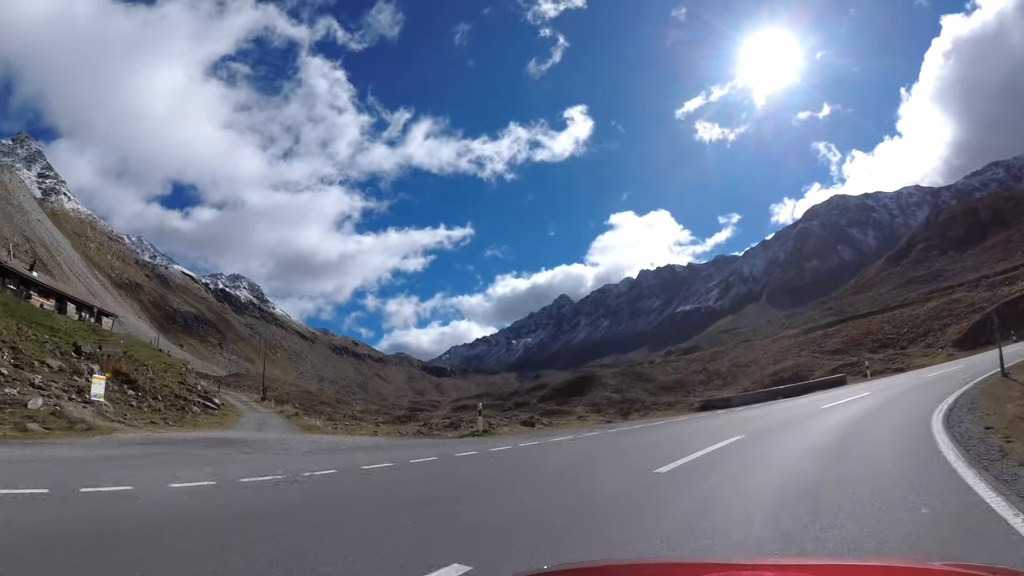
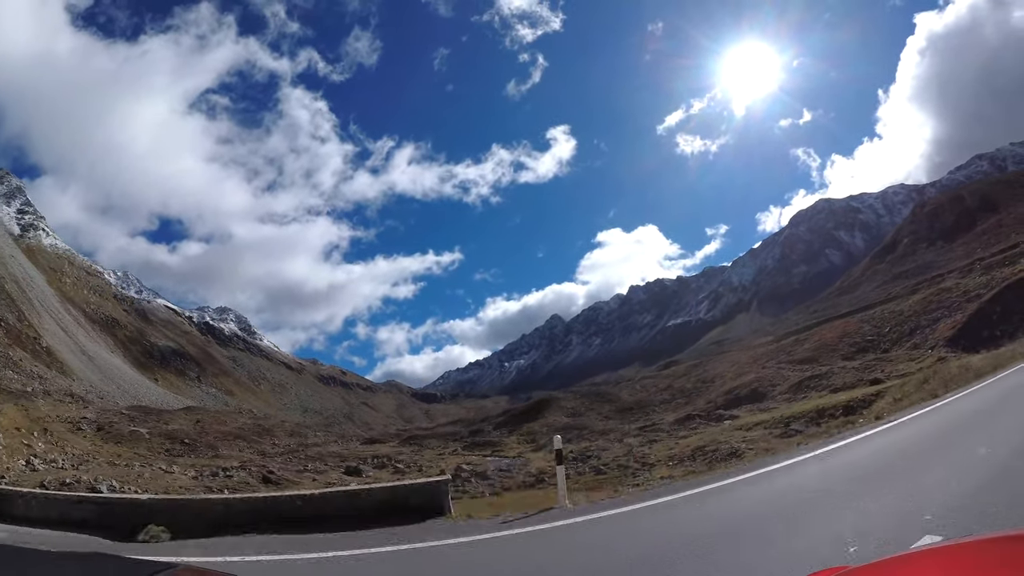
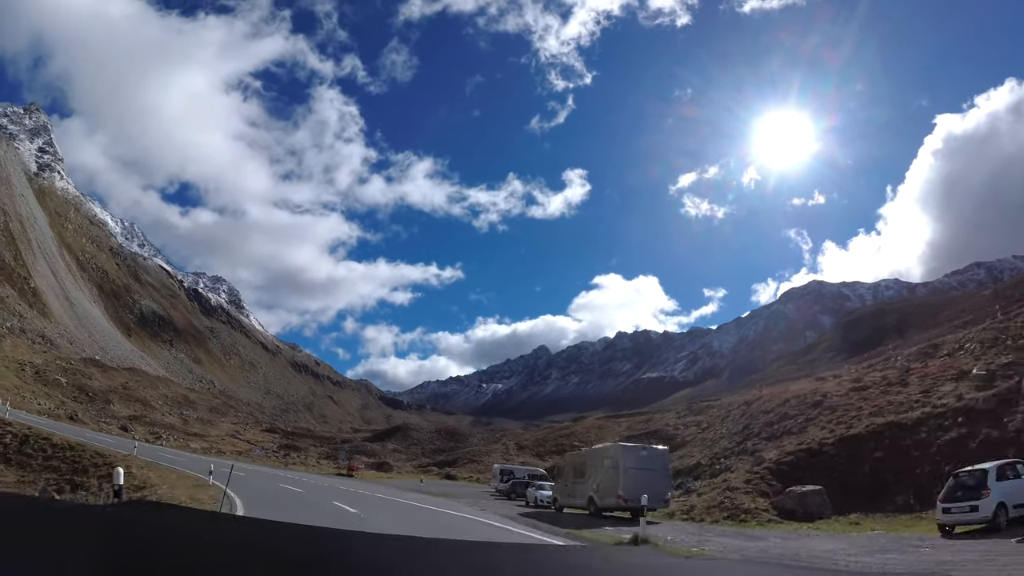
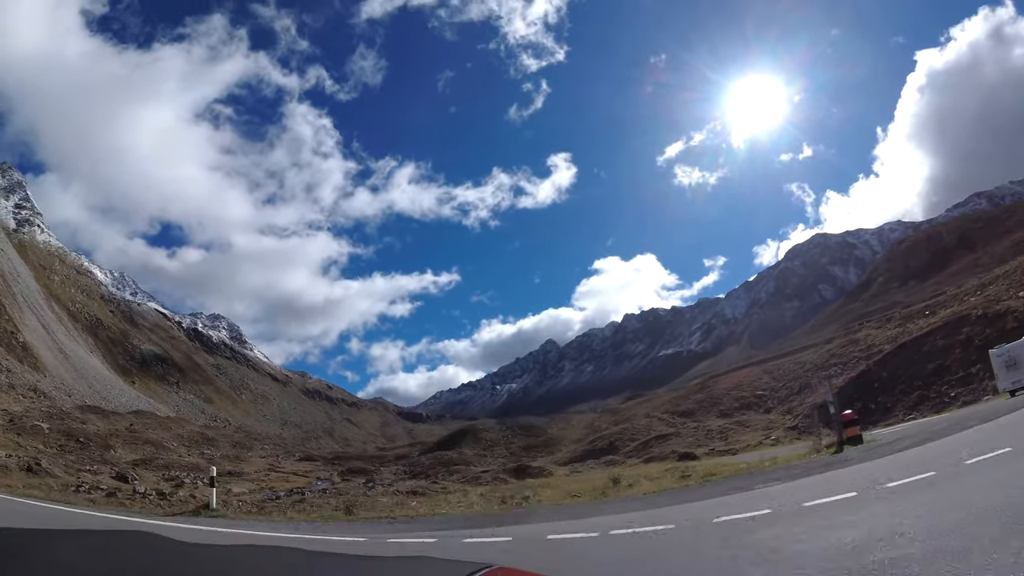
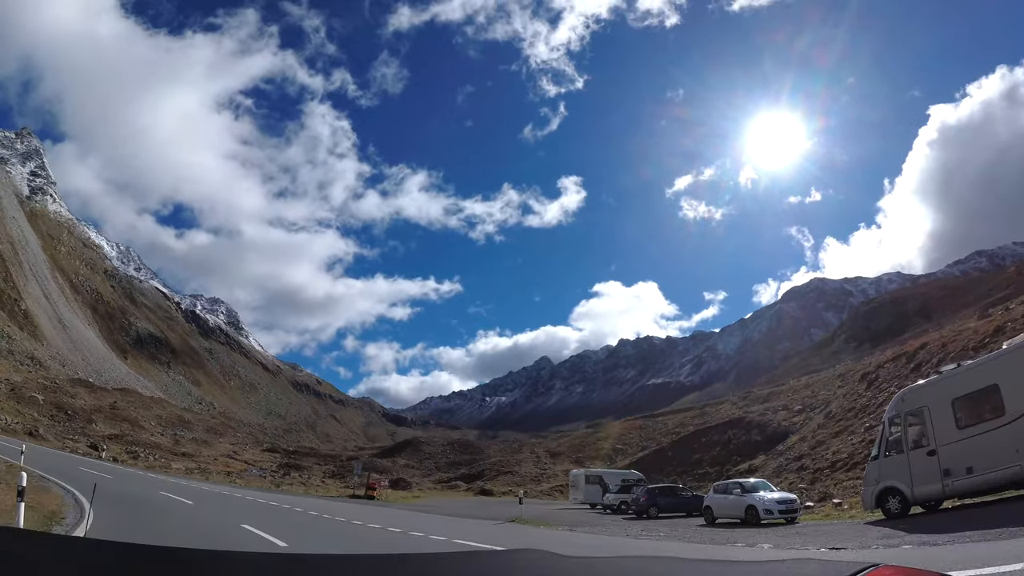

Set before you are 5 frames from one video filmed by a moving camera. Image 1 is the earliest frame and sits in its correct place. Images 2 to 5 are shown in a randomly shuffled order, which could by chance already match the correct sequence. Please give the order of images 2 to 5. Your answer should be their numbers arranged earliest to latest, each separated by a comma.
2, 4, 5, 3
